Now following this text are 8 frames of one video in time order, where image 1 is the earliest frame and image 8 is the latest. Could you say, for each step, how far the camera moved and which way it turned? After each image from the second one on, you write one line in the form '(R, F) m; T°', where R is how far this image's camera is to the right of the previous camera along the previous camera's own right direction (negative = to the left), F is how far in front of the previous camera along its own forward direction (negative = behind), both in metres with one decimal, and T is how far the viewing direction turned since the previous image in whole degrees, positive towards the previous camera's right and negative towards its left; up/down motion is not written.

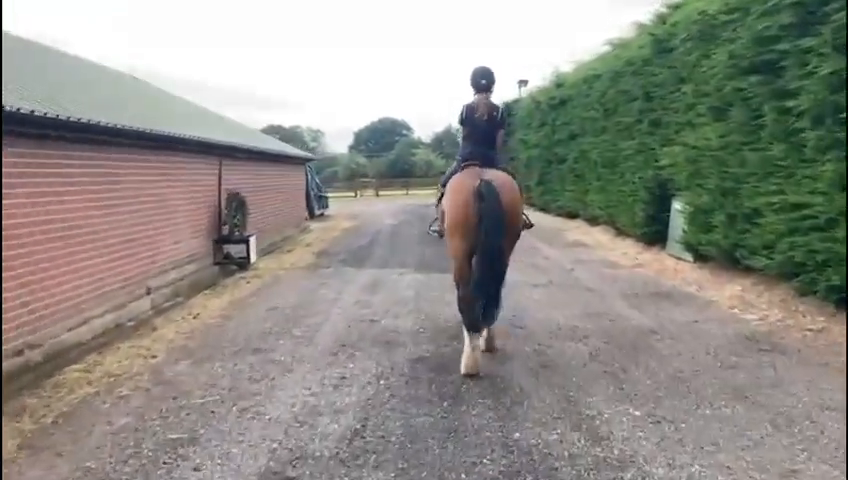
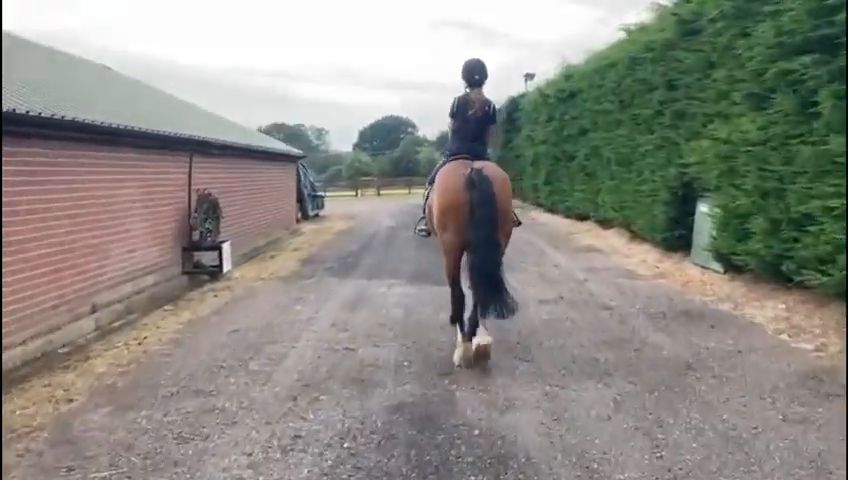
(+0.1, +1.1) m; 0°
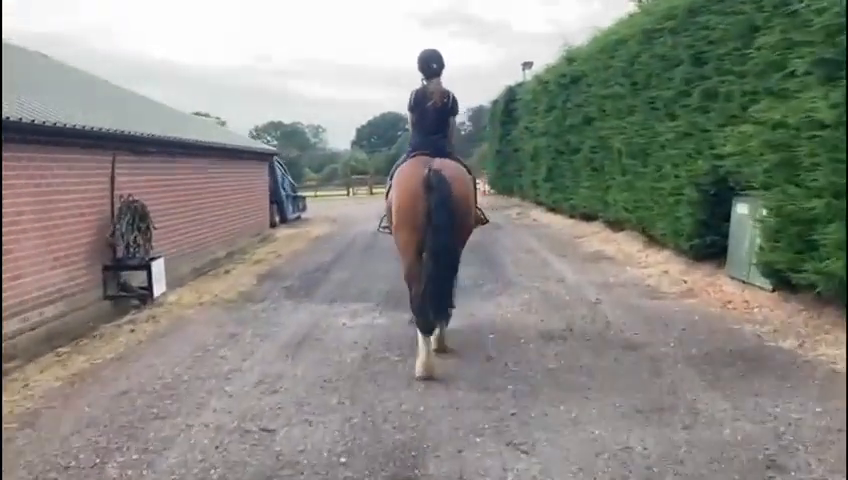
(+0.3, +1.7) m; 0°
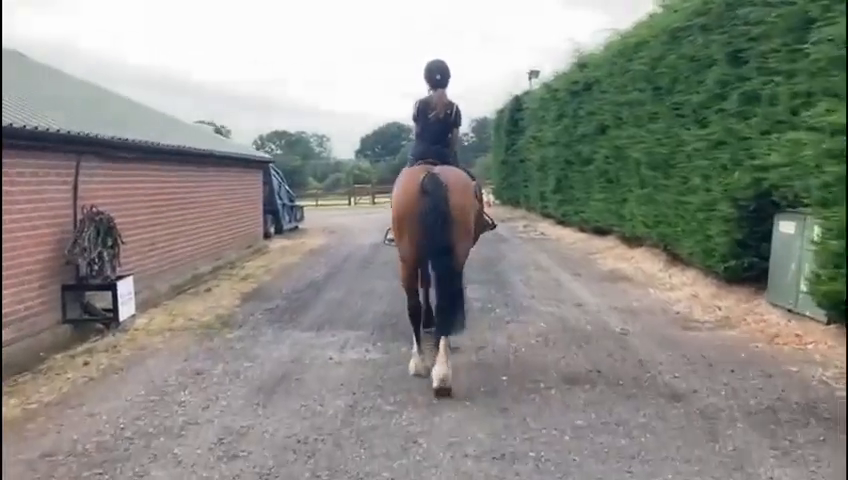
(0.0, +0.9) m; 0°
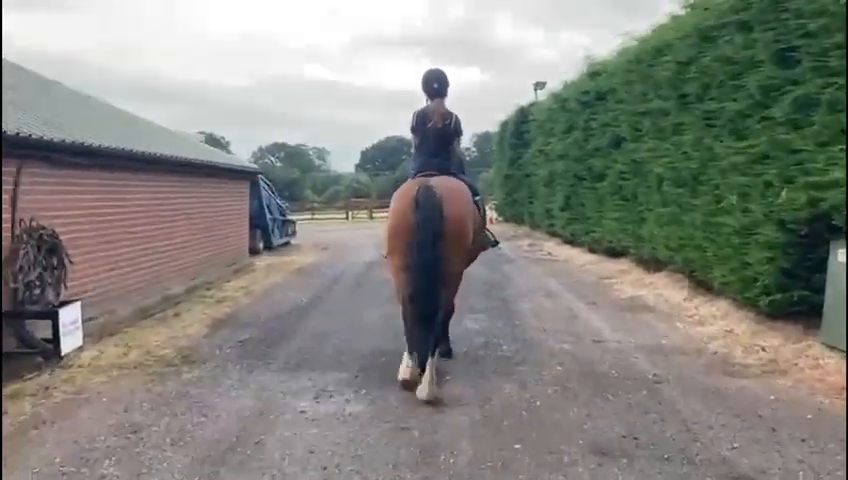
(0.0, +1.0) m; 0°
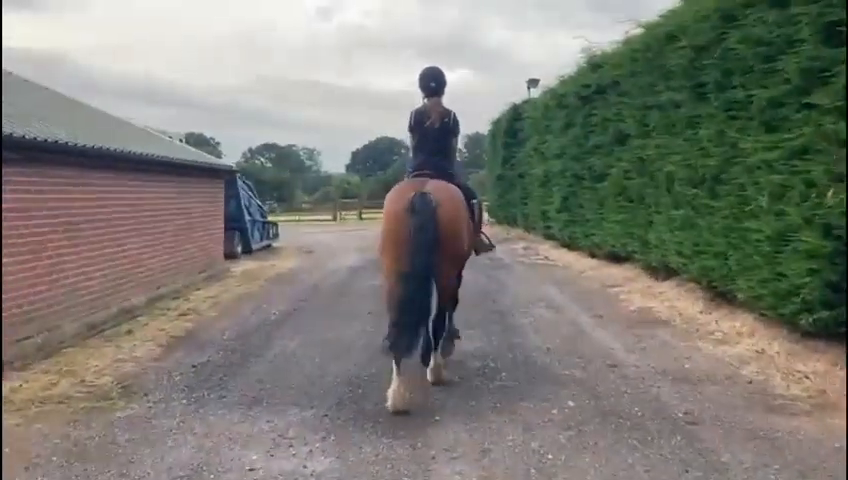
(0.0, +0.9) m; +1°
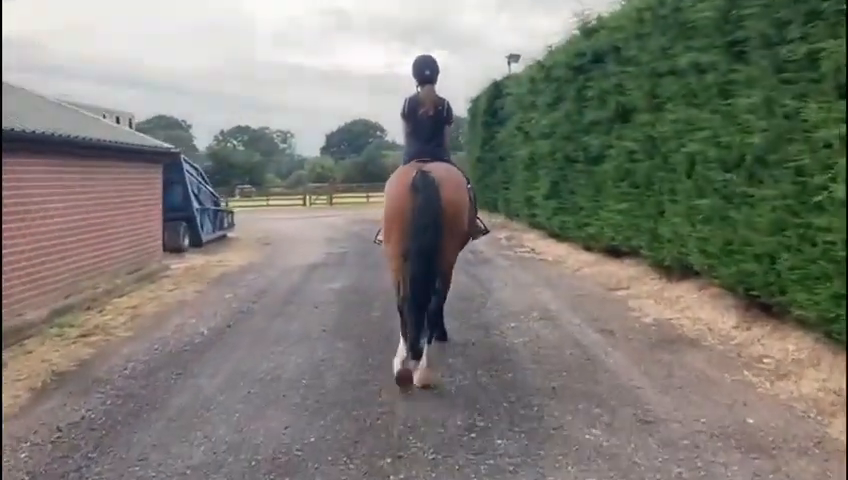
(+0.1, +1.6) m; +2°
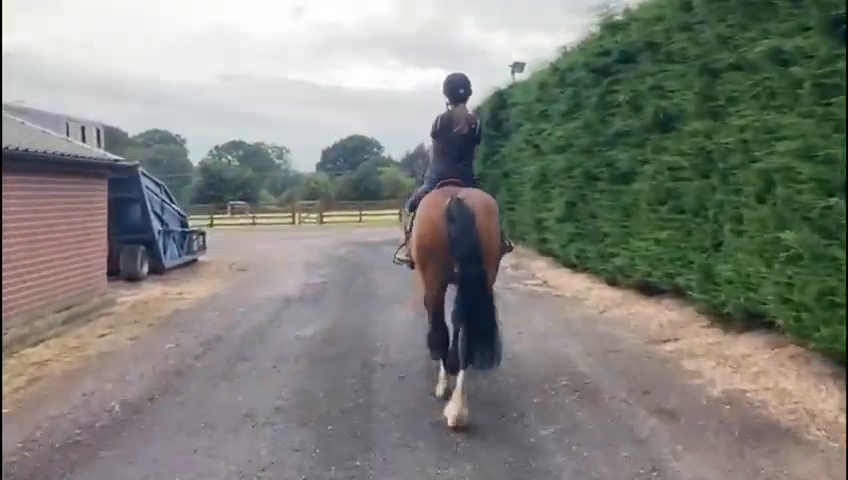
(0.0, +1.7) m; 0°
